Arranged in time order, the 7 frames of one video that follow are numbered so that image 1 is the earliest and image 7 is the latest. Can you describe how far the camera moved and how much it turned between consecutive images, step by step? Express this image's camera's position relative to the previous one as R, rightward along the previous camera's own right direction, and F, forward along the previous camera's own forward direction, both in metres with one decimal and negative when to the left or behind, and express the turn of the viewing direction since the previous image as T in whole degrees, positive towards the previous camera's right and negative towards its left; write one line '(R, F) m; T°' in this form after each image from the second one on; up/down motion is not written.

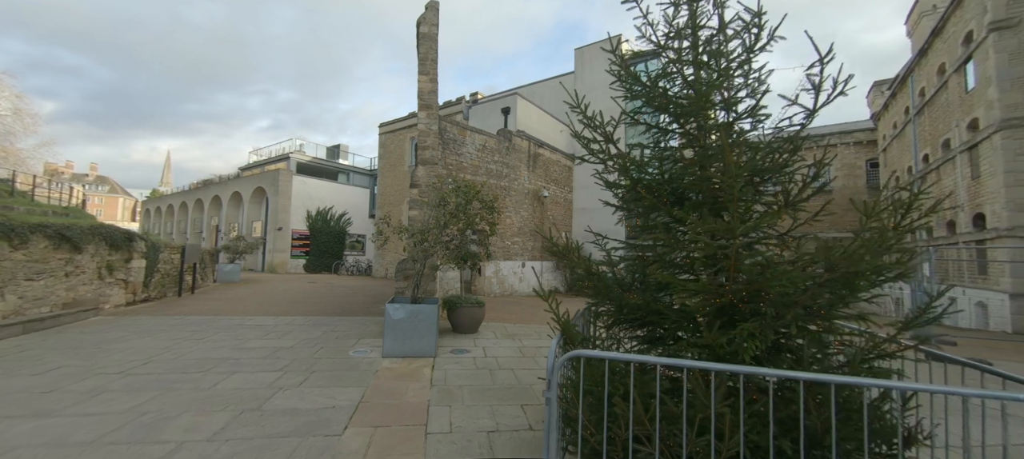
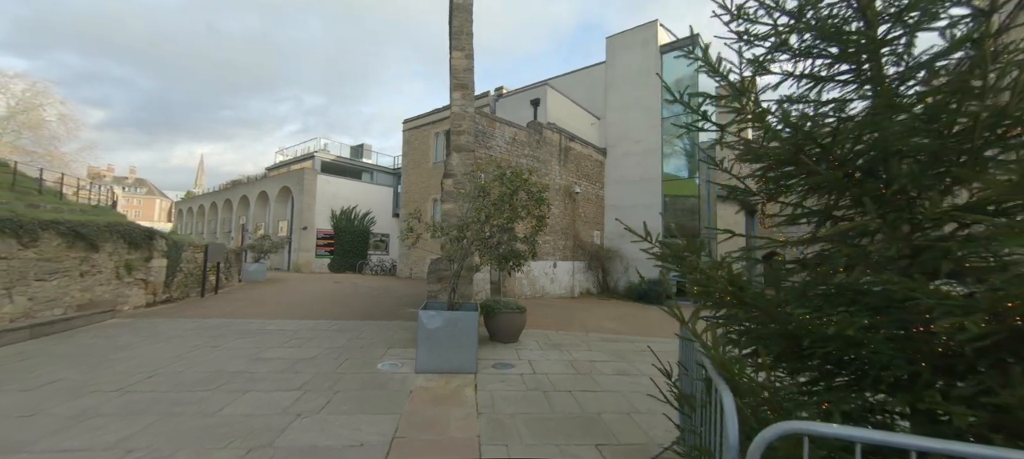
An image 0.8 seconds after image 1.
(-0.5, +0.9) m; -3°
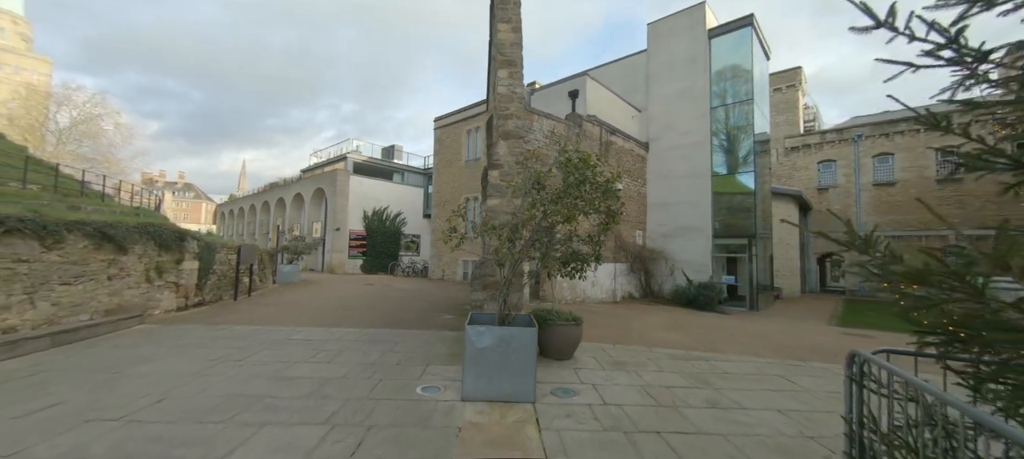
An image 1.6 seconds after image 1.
(-0.5, +0.9) m; -4°
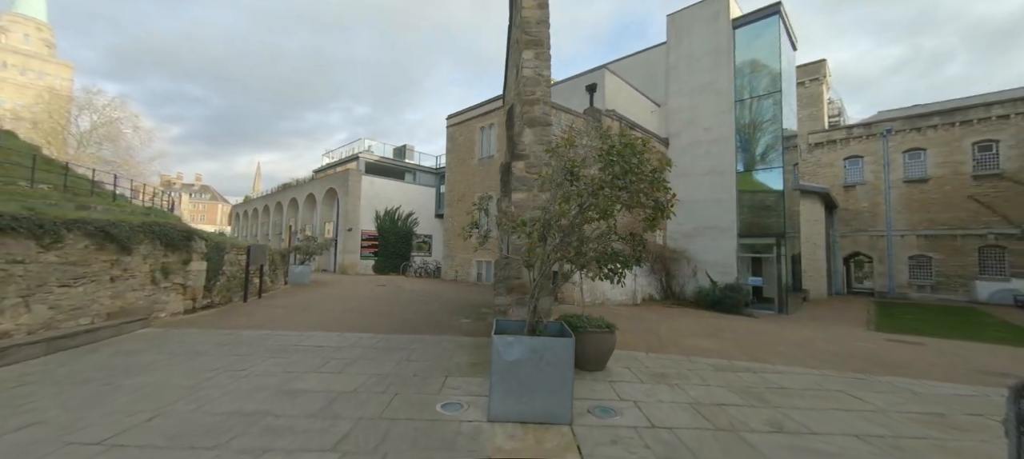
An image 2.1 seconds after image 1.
(-0.2, +0.6) m; -2°
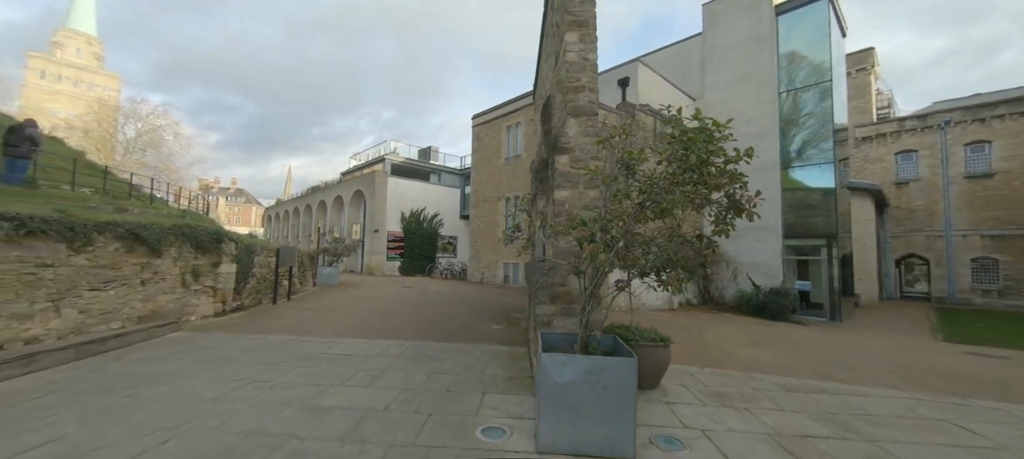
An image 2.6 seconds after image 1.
(-0.3, +0.5) m; -3°
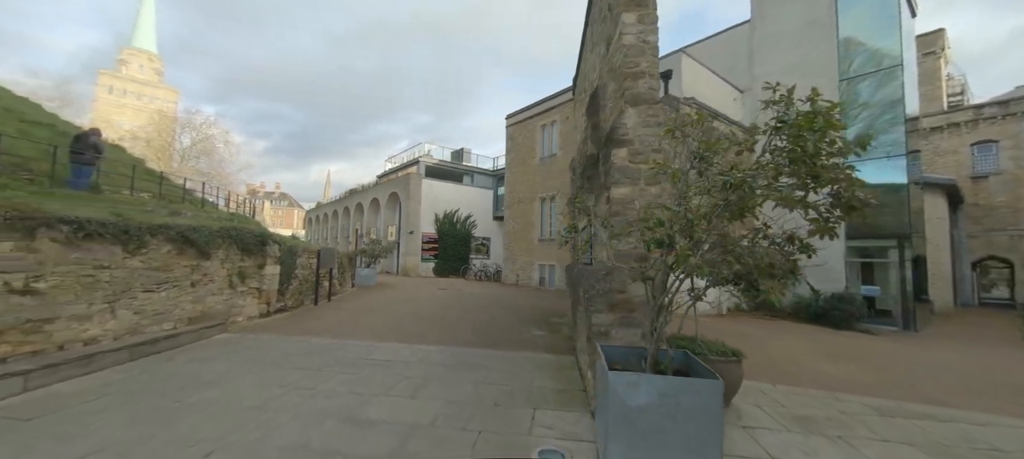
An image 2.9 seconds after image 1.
(-0.3, +0.4) m; -5°
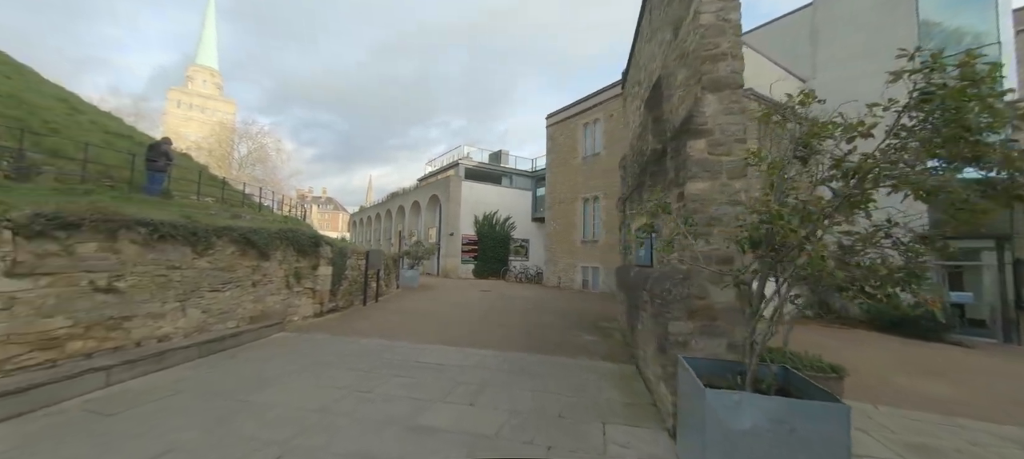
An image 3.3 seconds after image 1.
(-0.3, +0.3) m; -5°
